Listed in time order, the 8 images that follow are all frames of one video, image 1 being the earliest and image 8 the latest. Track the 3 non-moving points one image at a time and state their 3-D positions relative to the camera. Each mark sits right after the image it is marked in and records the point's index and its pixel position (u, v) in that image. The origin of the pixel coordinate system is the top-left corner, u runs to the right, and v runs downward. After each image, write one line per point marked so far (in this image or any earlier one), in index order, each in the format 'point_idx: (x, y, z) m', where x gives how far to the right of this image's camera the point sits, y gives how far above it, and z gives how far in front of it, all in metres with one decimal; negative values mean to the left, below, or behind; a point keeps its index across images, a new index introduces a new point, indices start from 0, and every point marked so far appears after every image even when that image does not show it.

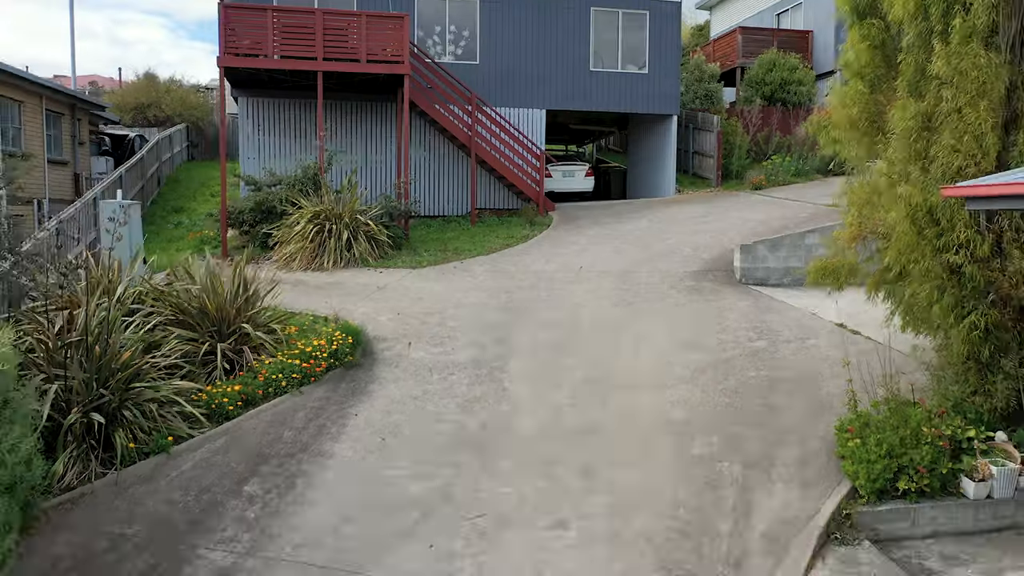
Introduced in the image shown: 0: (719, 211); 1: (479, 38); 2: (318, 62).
0: (+2.0, +0.7, +13.5) m
1: (-0.4, +2.7, +14.9) m
2: (-1.7, +2.0, +12.3) m
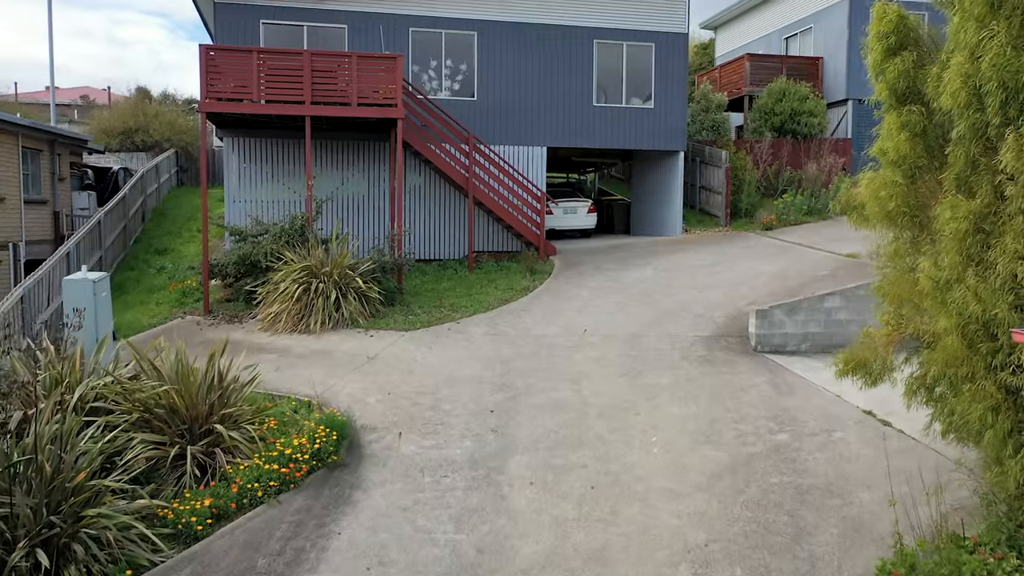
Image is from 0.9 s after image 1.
0: (+2.0, +0.3, +12.8) m
1: (-0.4, +2.2, +14.2) m
2: (-1.7, +1.5, +11.6) m
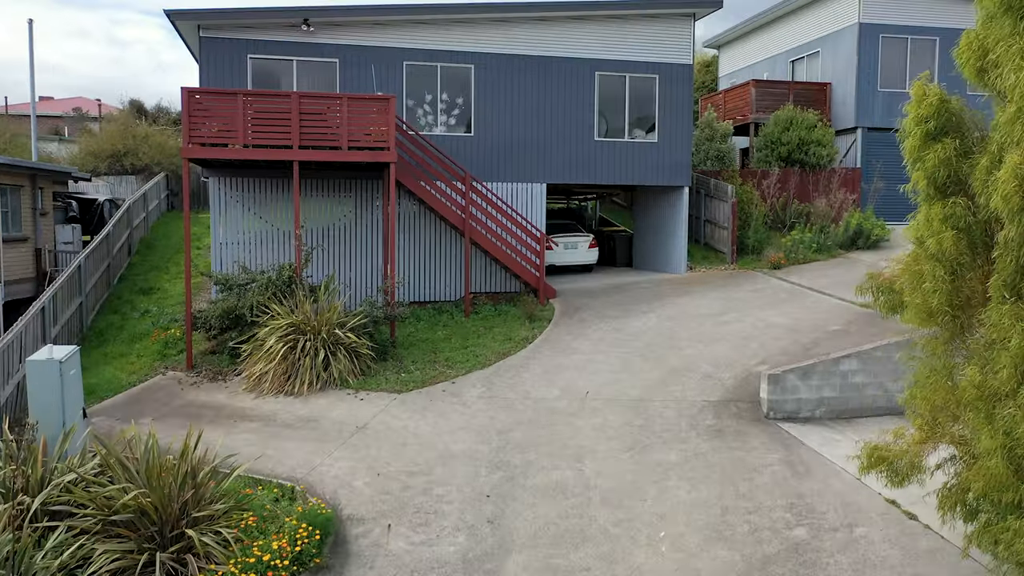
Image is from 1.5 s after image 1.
0: (+2.0, -0.2, +12.3) m
1: (-0.4, +1.8, +13.7) m
2: (-1.7, +1.1, +11.0) m
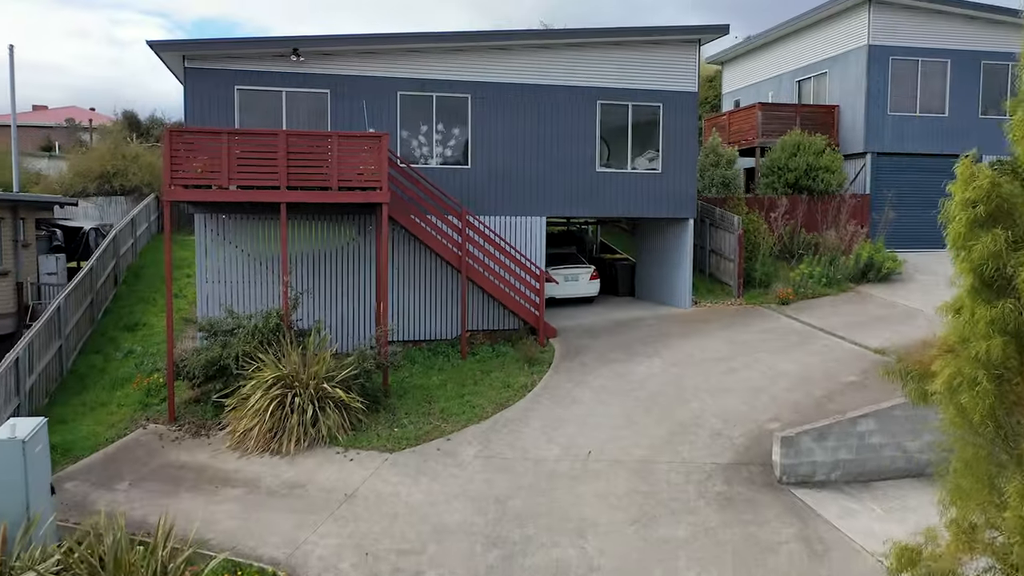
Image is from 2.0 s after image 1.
0: (+2.0, -0.5, +11.7) m
1: (-0.4, +1.4, +13.2) m
2: (-1.7, +0.7, +10.5) m
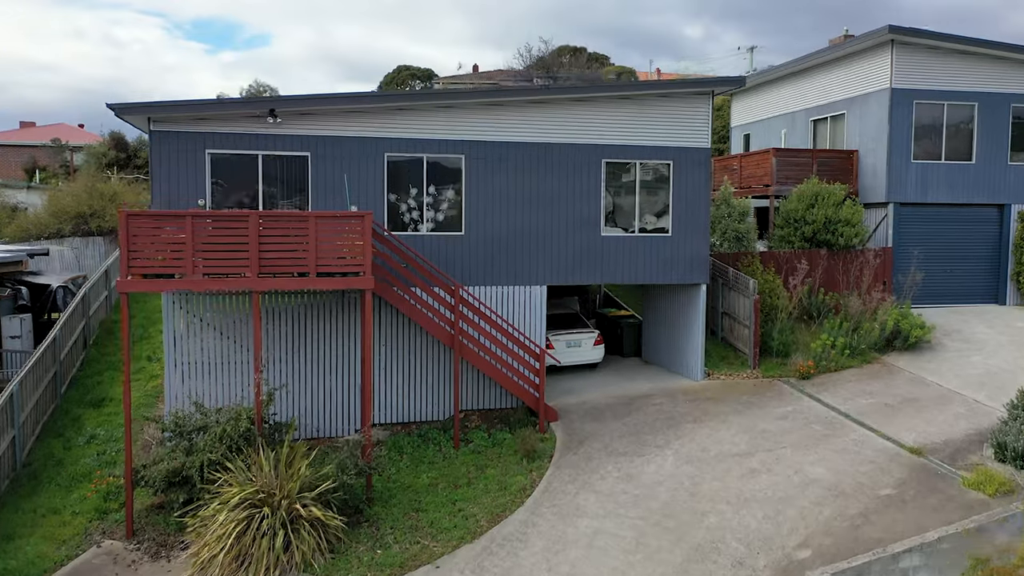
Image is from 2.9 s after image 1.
0: (+1.9, -1.2, +10.7) m
1: (-0.4, +0.8, +12.1) m
2: (-1.8, +0.1, +9.5) m
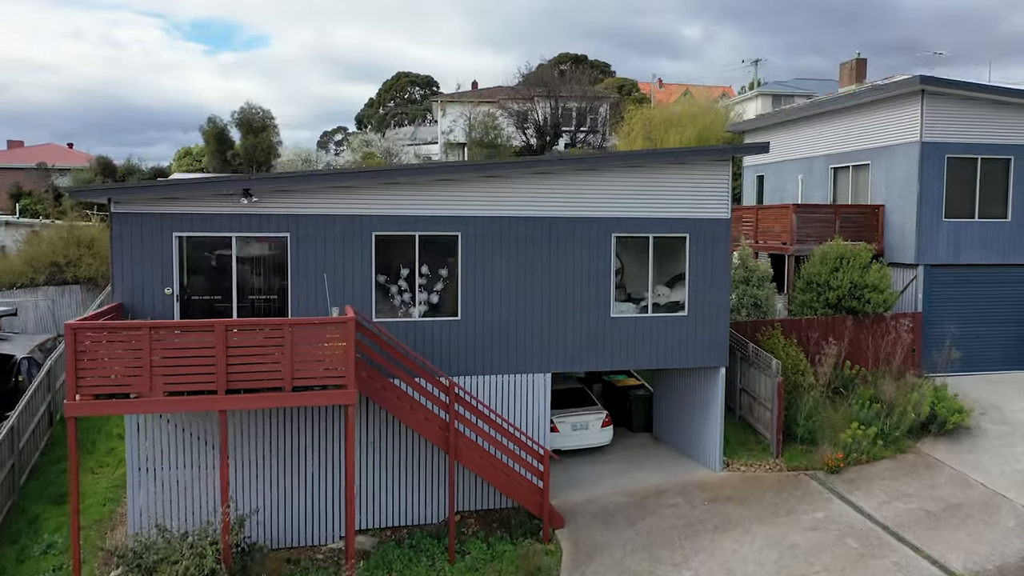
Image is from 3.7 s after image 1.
0: (+1.9, -1.9, +9.6) m
1: (-0.4, +0.1, +11.0) m
2: (-1.7, -0.6, +8.3) m
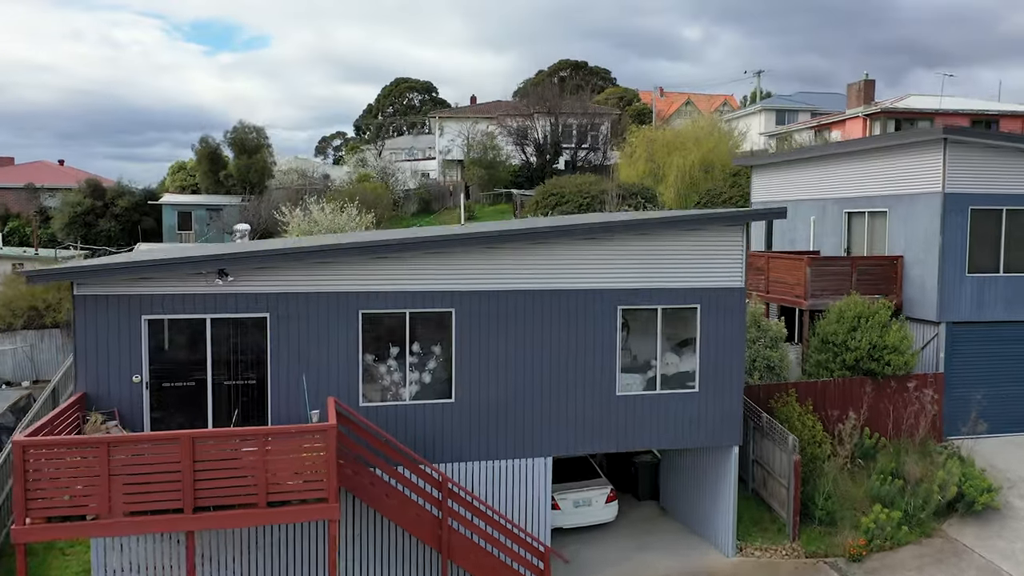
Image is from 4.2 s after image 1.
0: (+1.9, -2.5, +8.8) m
1: (-0.4, -0.5, +10.2) m
2: (-1.8, -1.2, +7.5) m
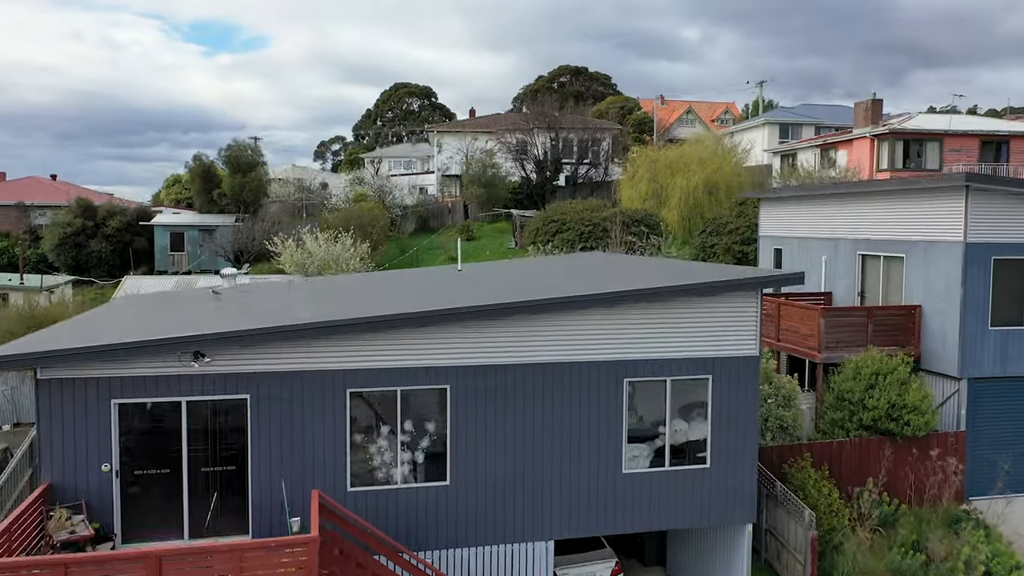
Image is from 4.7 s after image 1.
0: (+1.9, -3.0, +8.1) m
1: (-0.4, -1.0, +9.5) m
2: (-1.8, -1.7, +6.9) m
